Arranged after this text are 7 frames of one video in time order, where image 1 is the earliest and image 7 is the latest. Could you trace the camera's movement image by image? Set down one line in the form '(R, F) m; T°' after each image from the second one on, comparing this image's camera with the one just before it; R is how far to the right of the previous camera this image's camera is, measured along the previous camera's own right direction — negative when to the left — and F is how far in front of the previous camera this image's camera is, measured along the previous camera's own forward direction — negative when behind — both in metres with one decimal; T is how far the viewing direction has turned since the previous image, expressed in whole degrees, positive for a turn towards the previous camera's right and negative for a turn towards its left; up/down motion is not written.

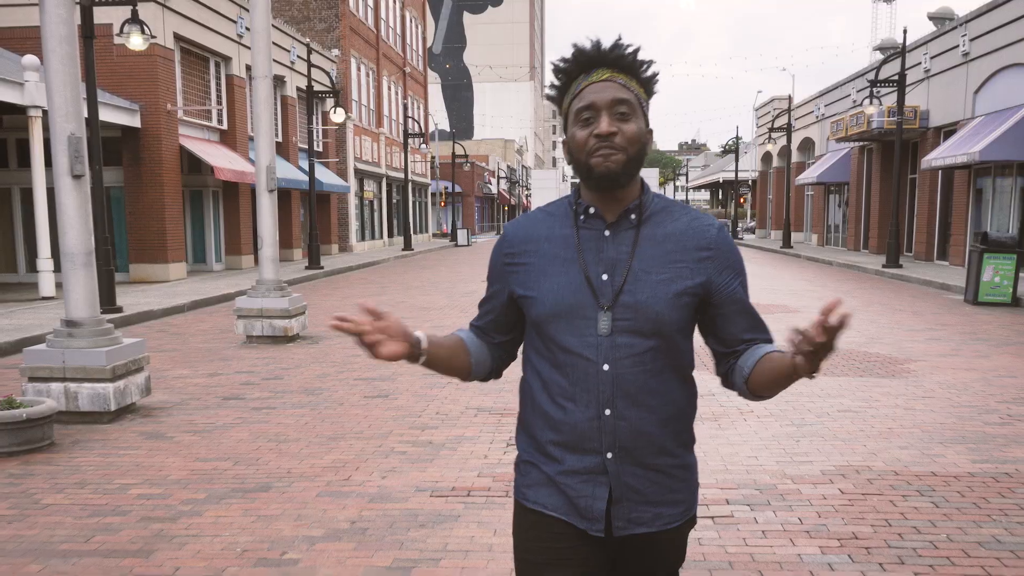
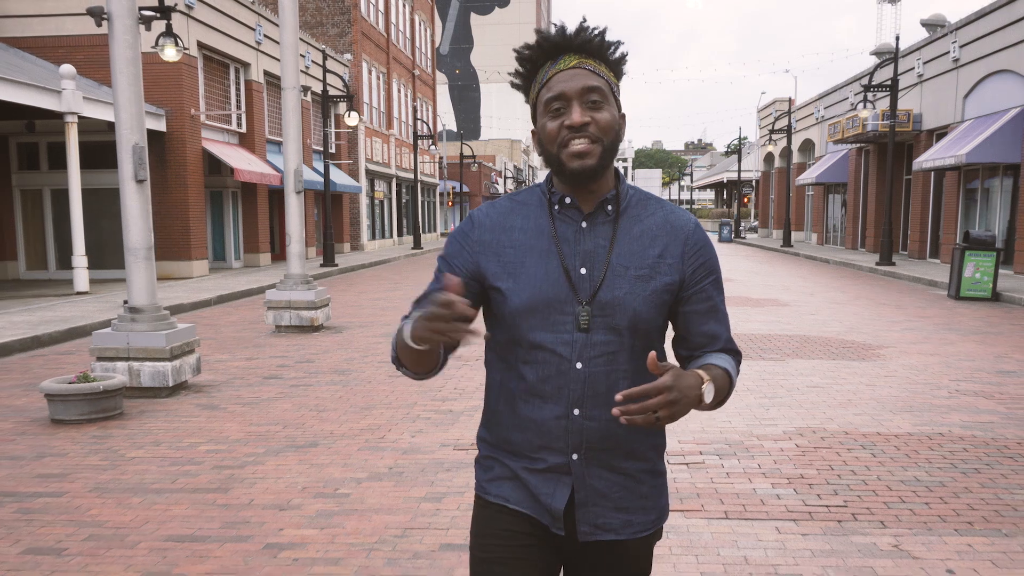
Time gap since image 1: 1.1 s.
(0.0, -0.9) m; 0°
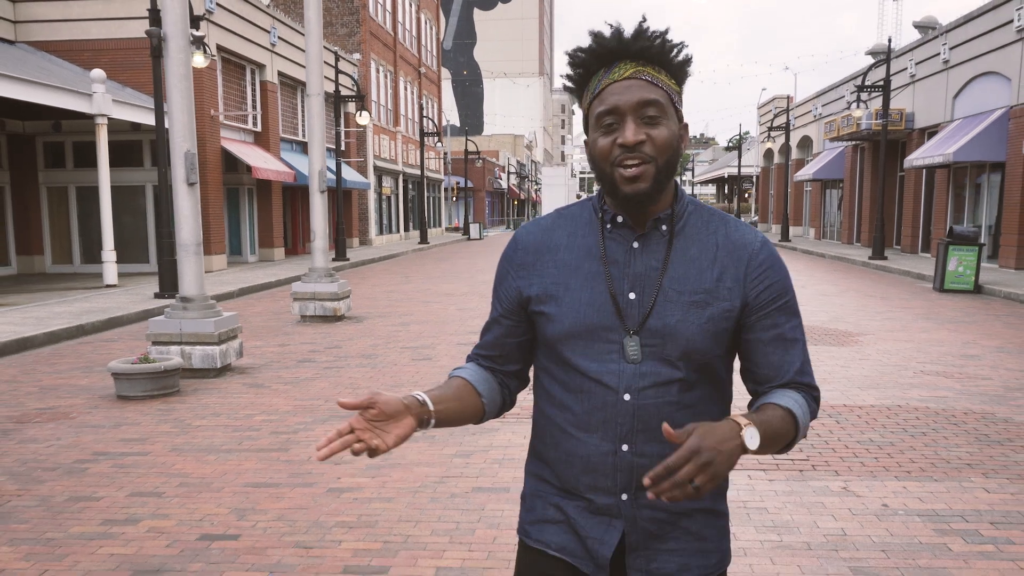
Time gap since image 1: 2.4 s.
(-0.1, -0.9) m; 0°
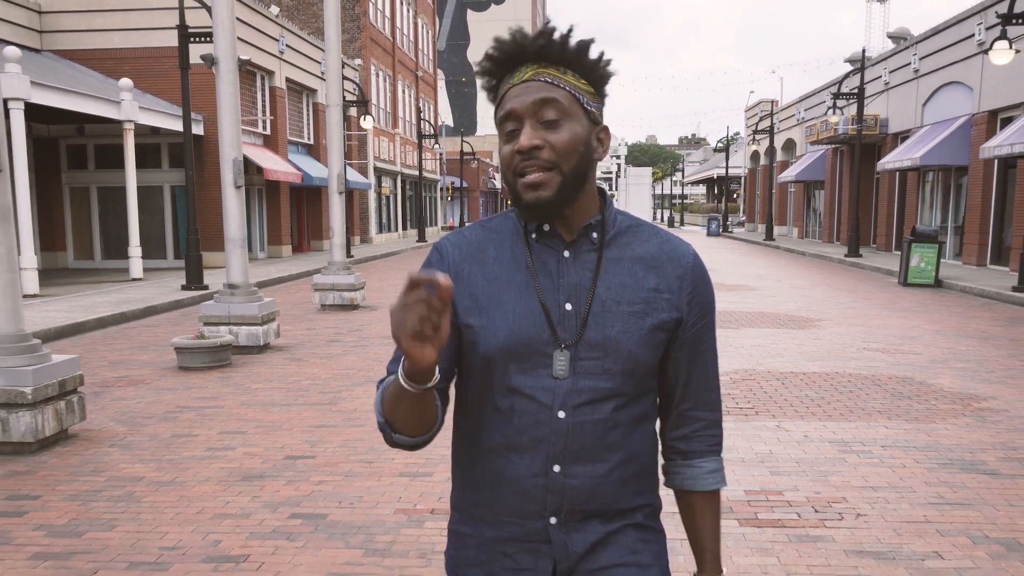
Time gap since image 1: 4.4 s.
(-0.1, -1.4) m; +1°
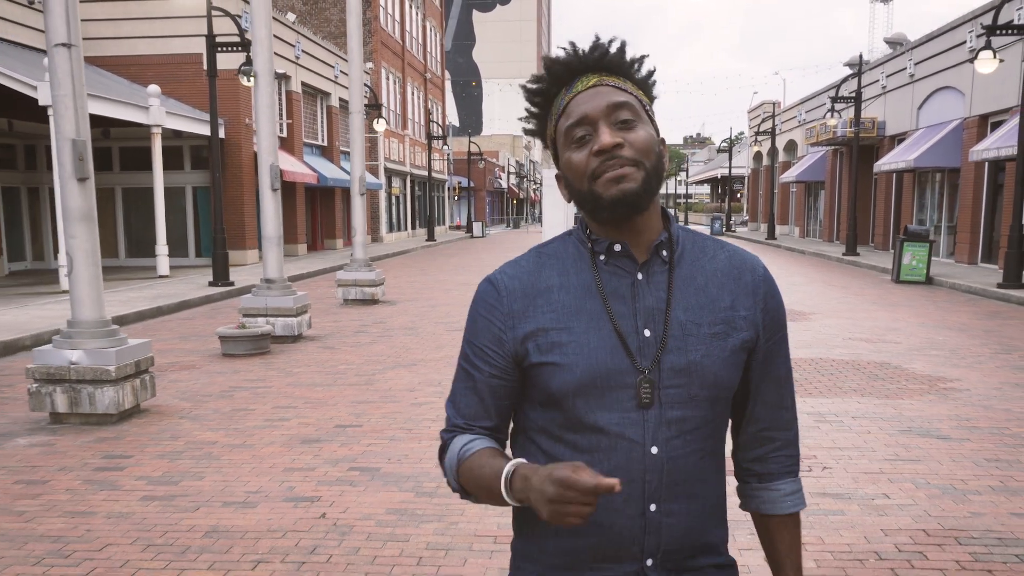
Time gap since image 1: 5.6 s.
(-0.1, -0.9) m; 0°
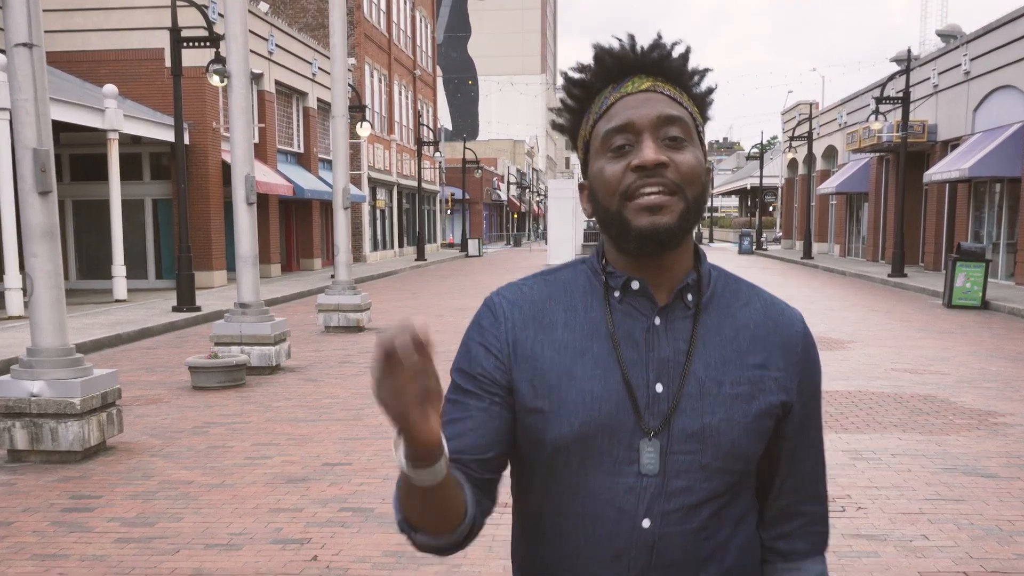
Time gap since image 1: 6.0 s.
(+0.3, +0.7) m; -3°
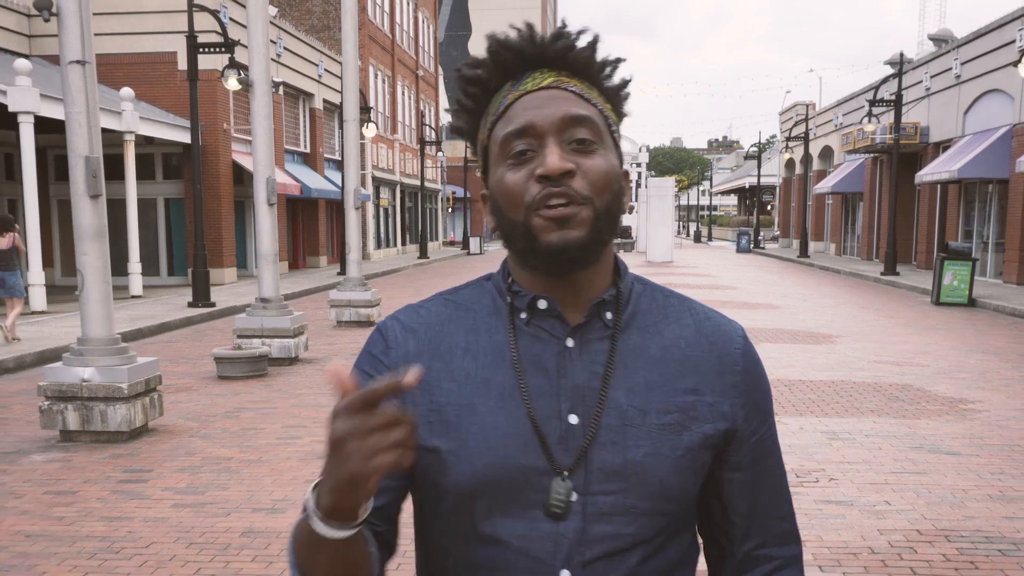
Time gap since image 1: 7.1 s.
(-0.1, -0.6) m; 0°
